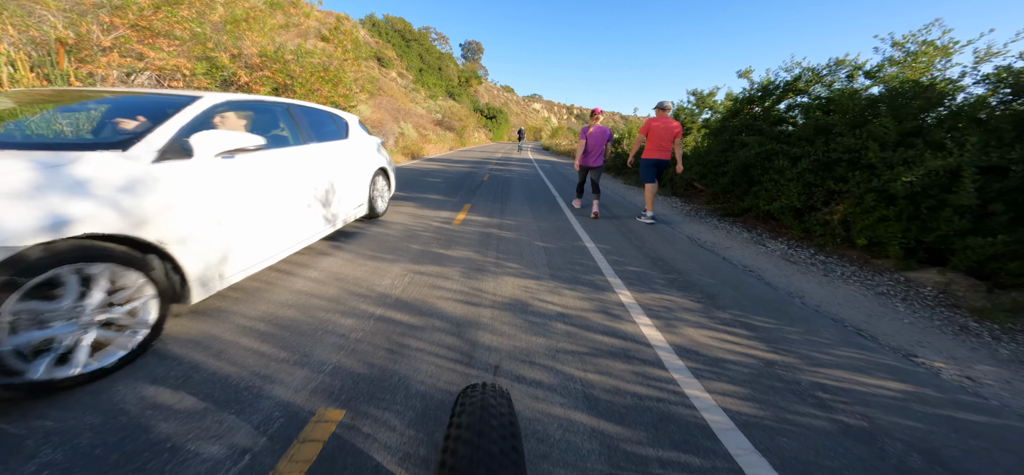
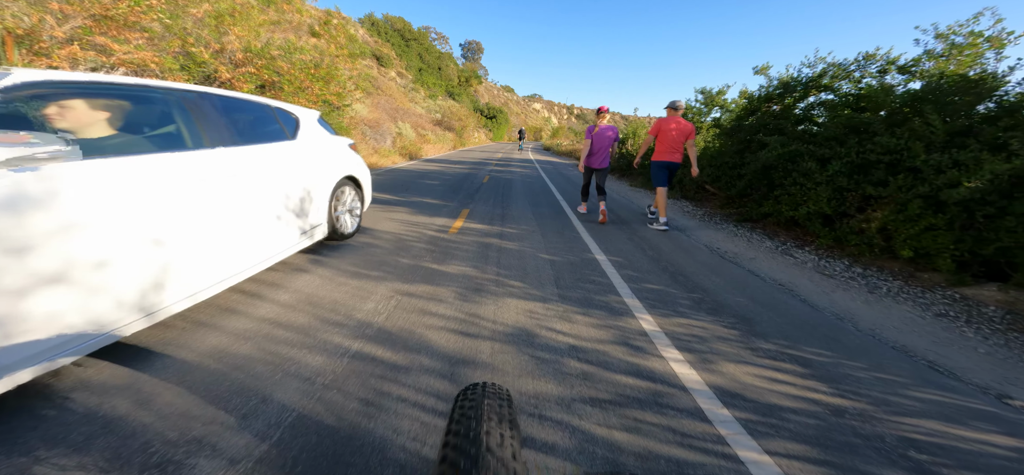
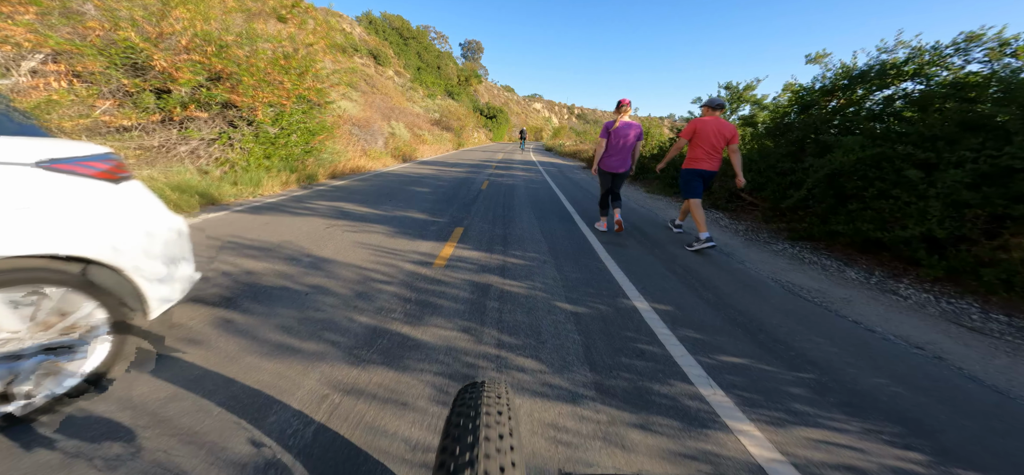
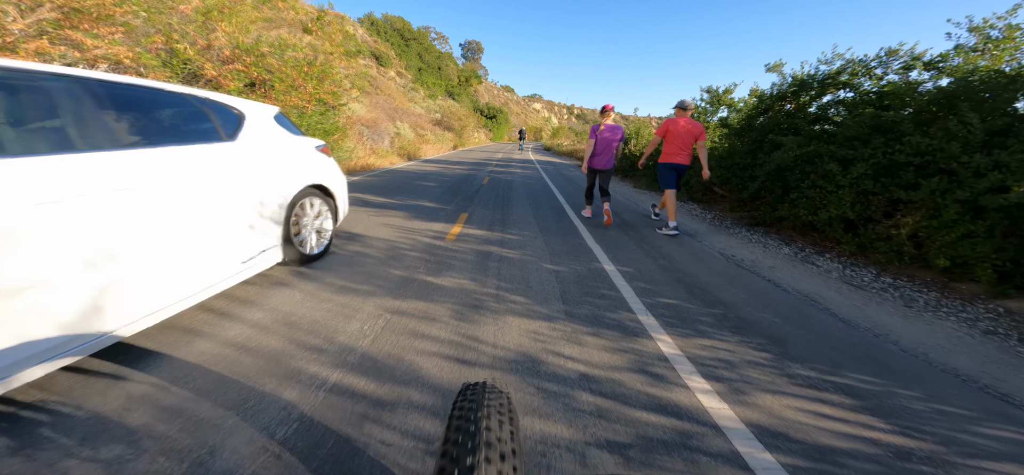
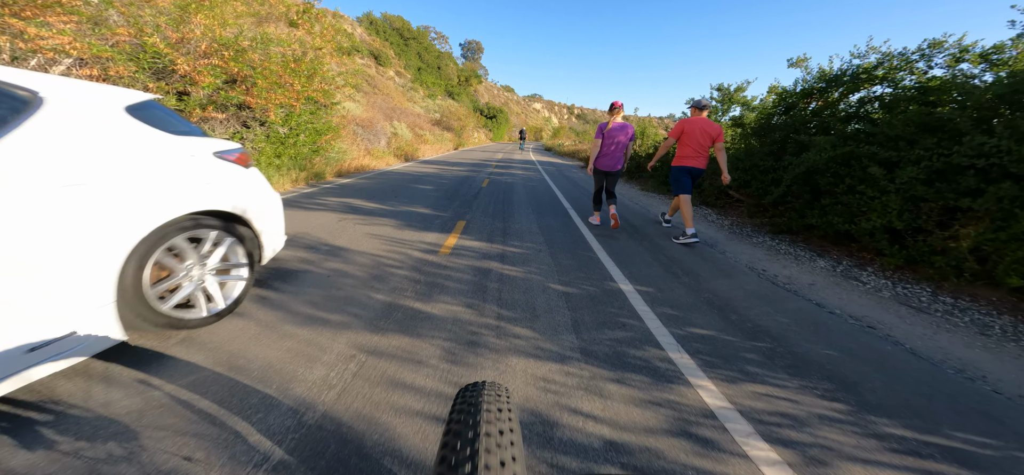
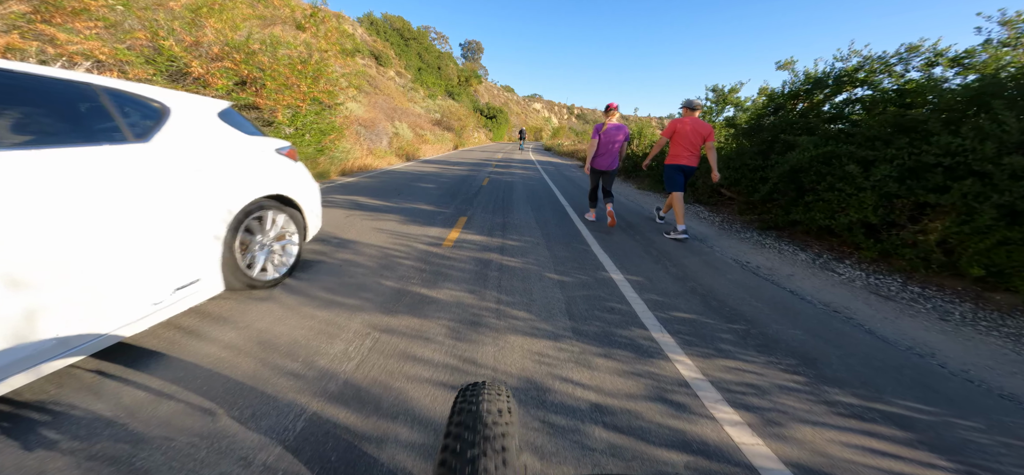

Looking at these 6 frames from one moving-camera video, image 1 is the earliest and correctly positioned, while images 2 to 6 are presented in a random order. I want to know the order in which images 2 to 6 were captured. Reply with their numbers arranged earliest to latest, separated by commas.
2, 4, 6, 5, 3
